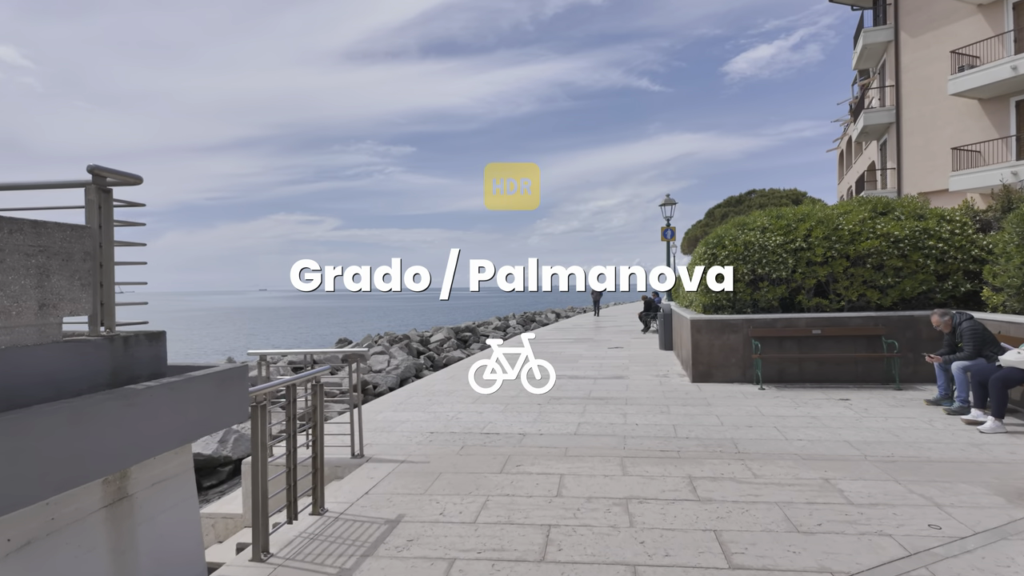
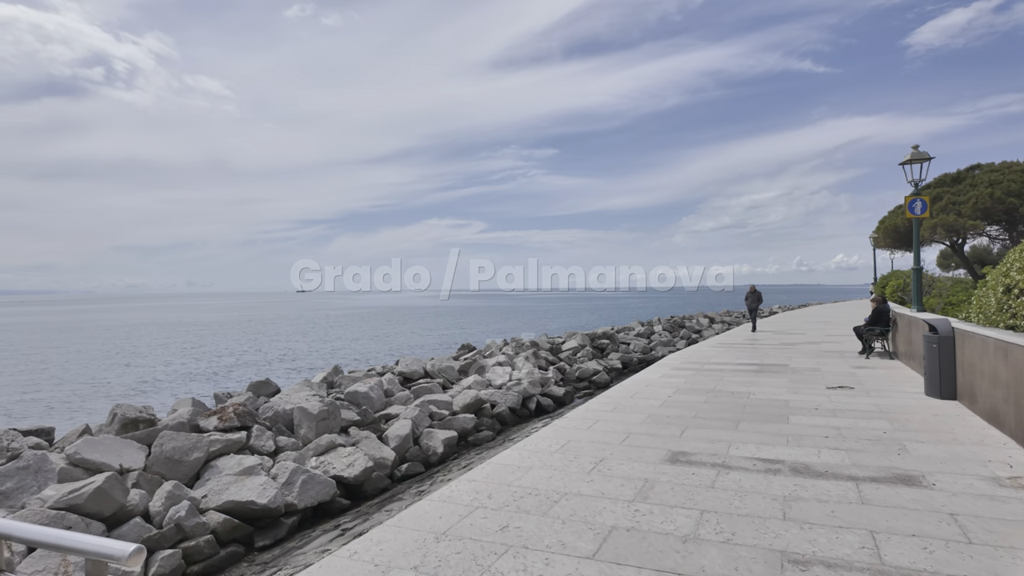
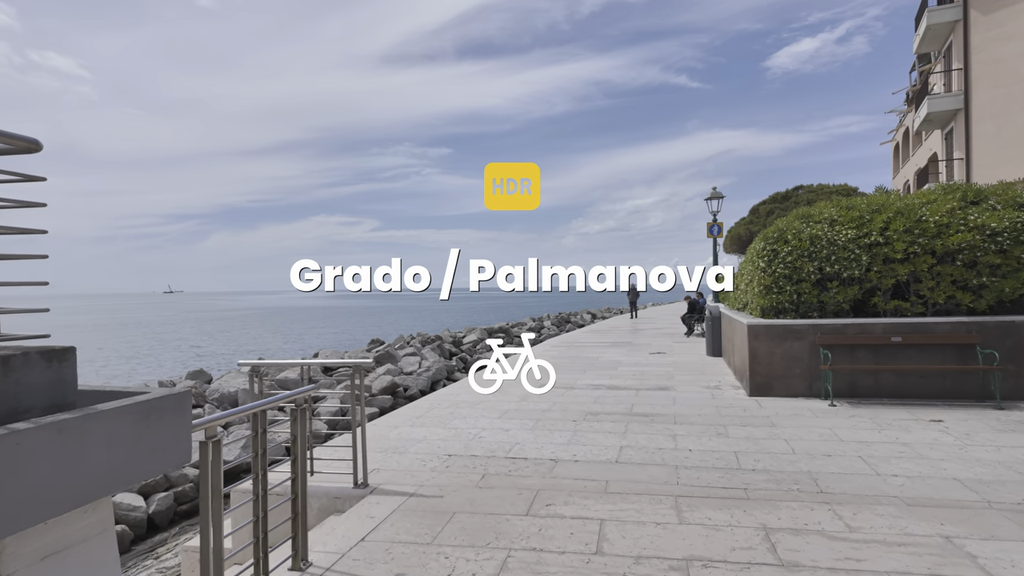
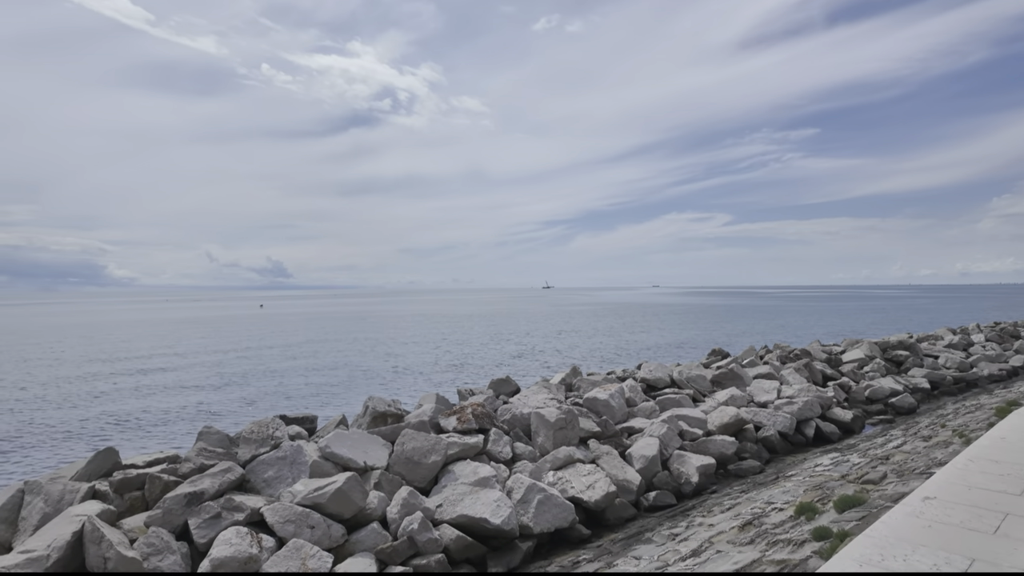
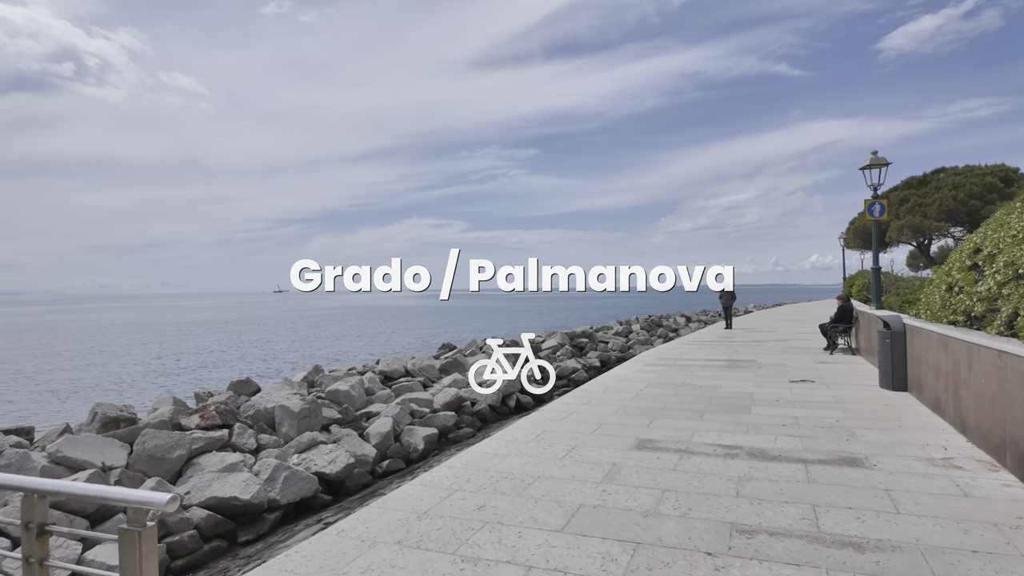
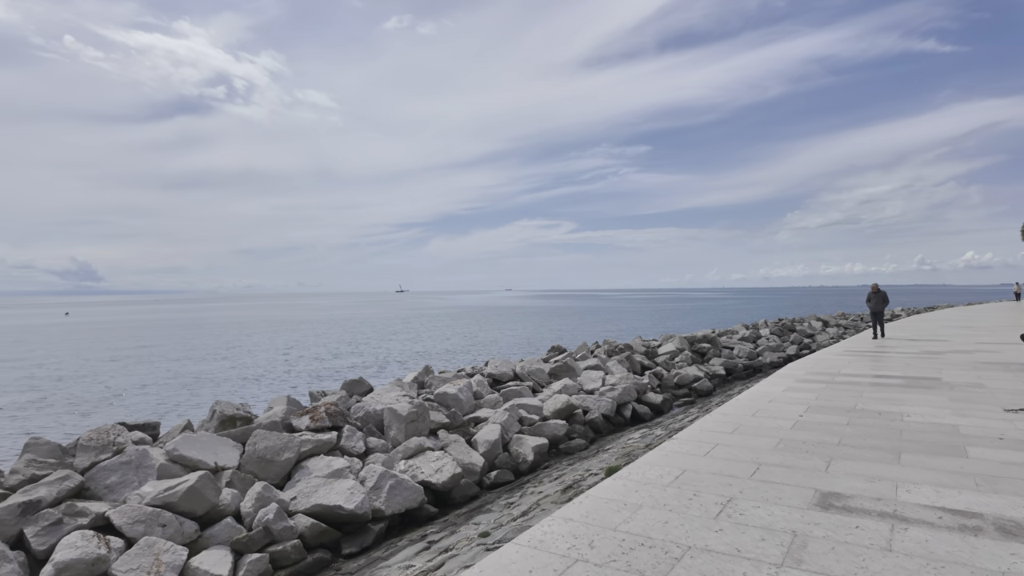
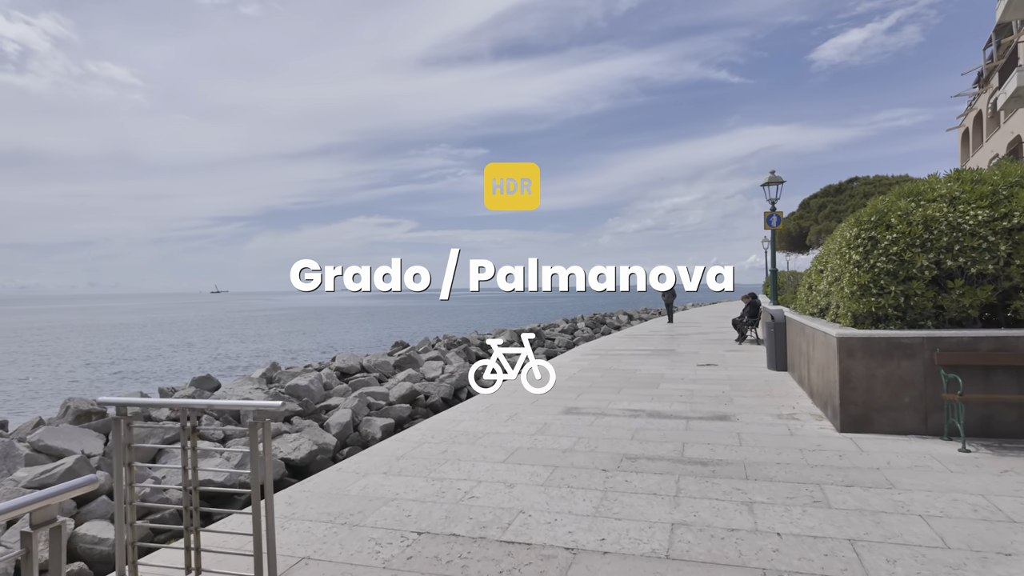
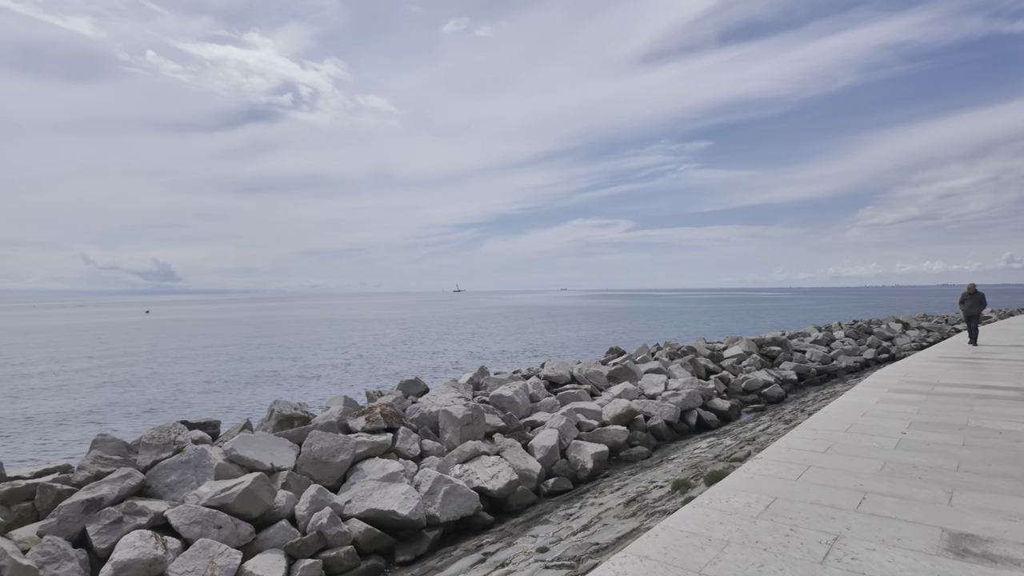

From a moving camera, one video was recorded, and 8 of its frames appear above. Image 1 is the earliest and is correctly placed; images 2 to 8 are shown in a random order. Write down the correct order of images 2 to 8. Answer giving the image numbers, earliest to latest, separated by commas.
3, 7, 5, 2, 6, 8, 4
